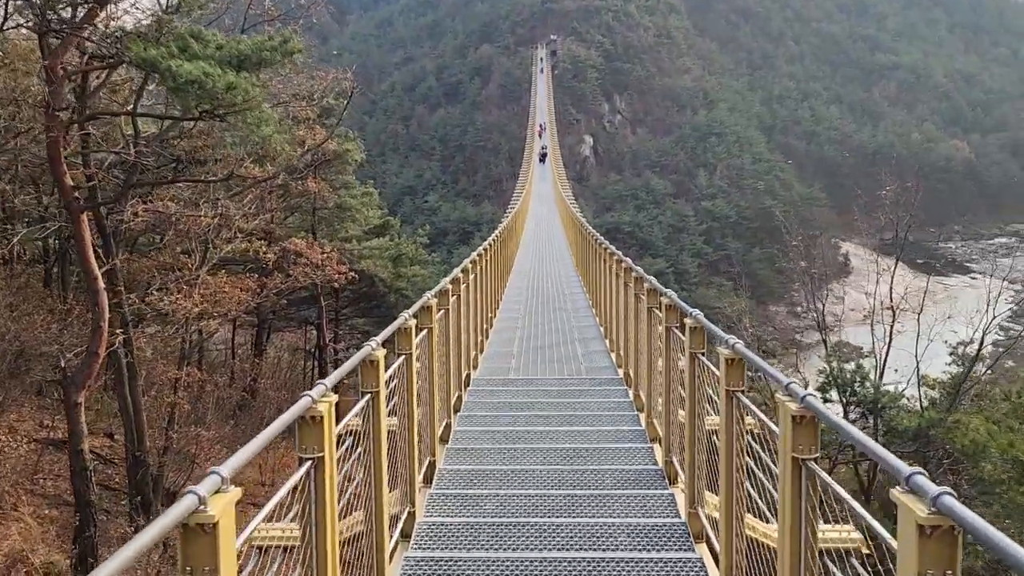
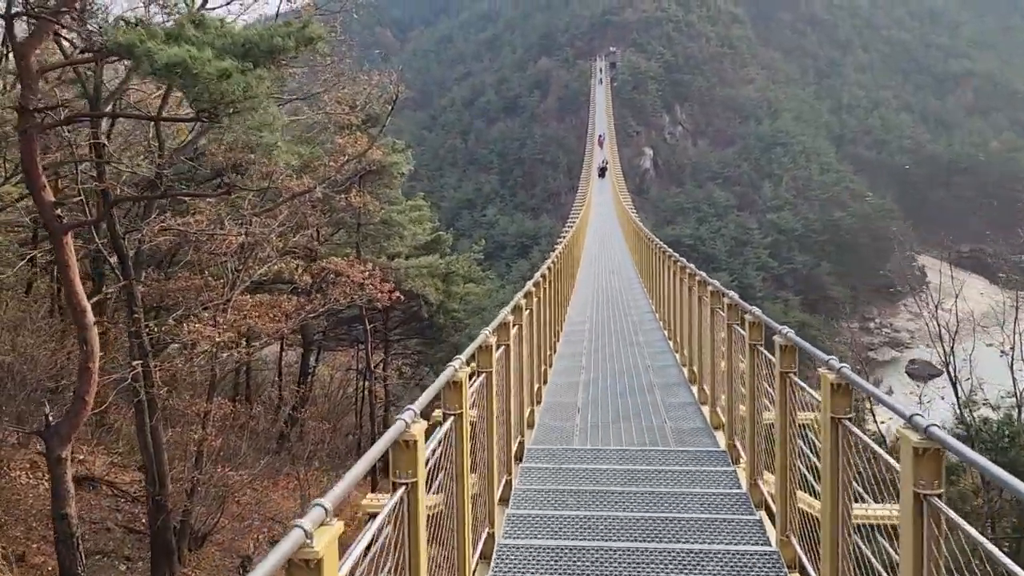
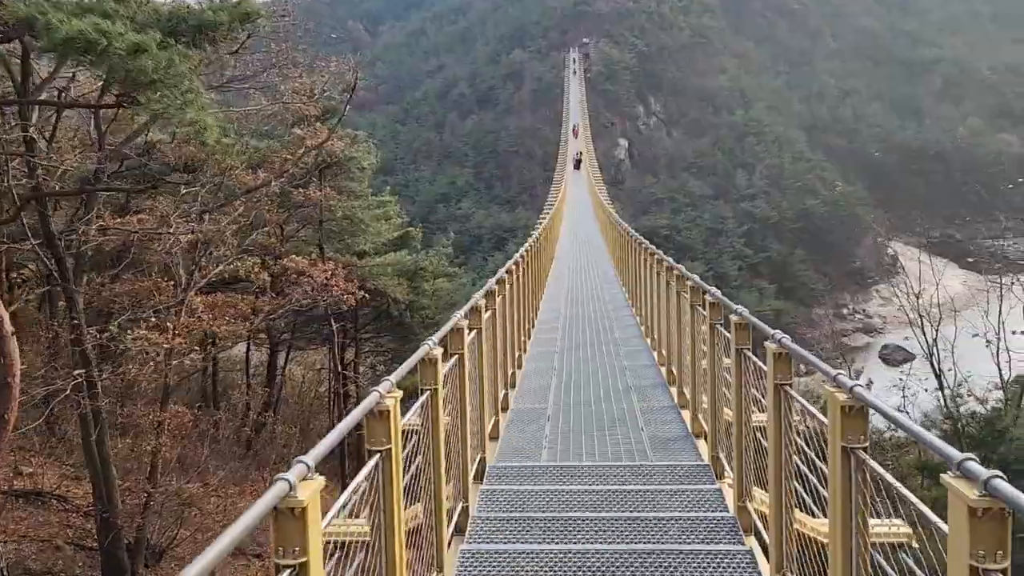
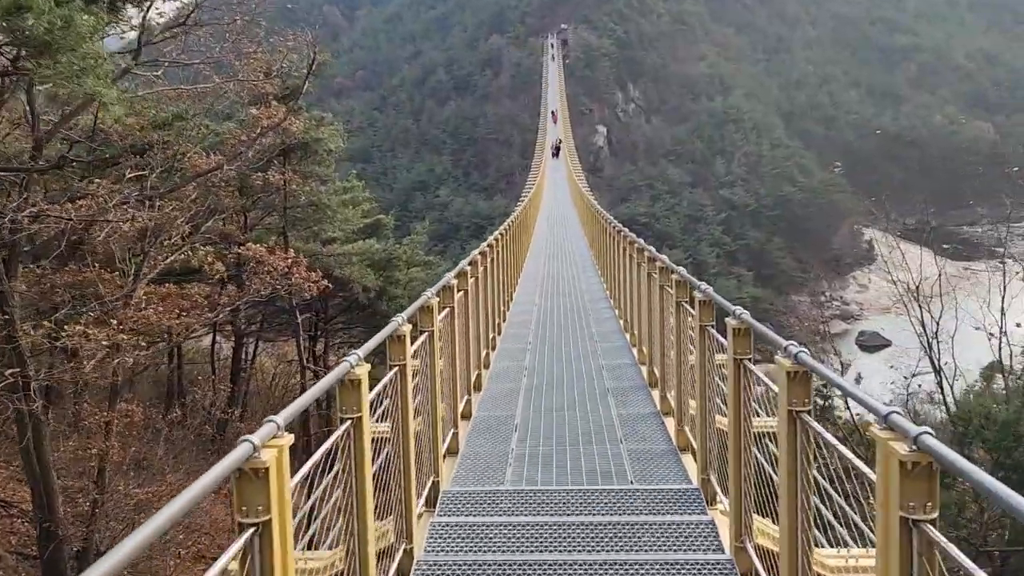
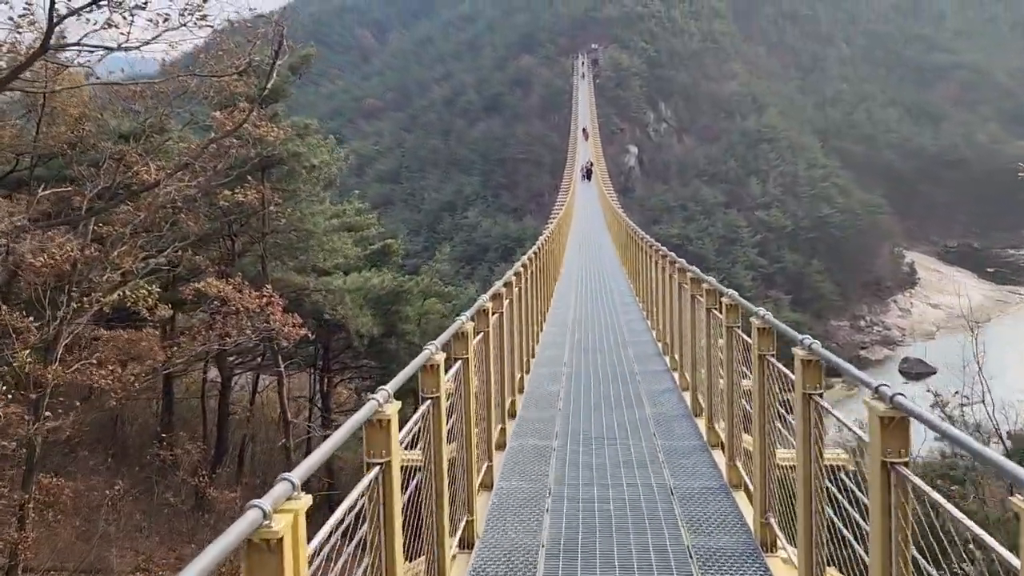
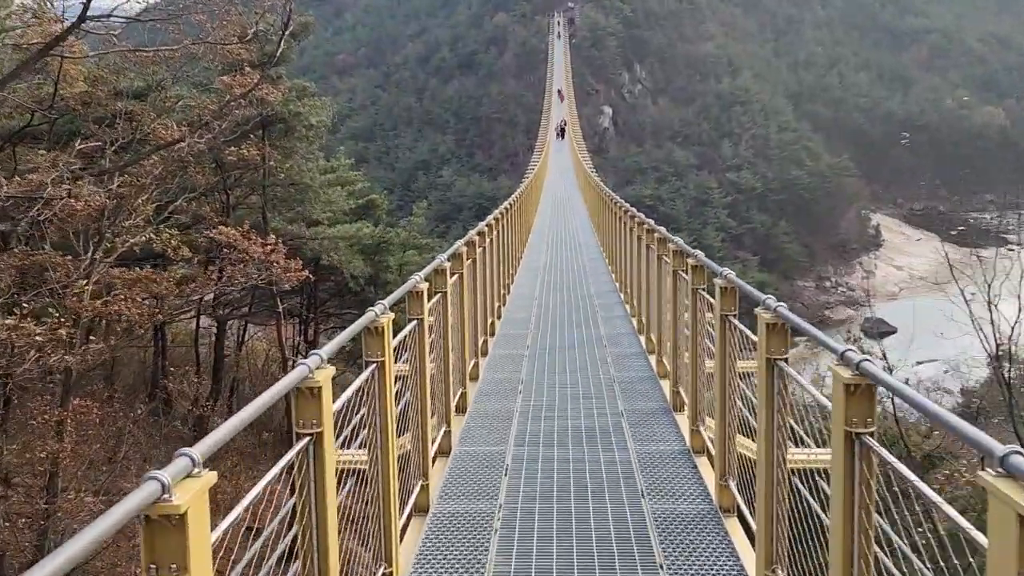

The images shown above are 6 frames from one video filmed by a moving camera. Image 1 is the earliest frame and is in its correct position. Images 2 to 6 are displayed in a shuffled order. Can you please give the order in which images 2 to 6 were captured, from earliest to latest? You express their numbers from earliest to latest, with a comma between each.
2, 3, 4, 6, 5
